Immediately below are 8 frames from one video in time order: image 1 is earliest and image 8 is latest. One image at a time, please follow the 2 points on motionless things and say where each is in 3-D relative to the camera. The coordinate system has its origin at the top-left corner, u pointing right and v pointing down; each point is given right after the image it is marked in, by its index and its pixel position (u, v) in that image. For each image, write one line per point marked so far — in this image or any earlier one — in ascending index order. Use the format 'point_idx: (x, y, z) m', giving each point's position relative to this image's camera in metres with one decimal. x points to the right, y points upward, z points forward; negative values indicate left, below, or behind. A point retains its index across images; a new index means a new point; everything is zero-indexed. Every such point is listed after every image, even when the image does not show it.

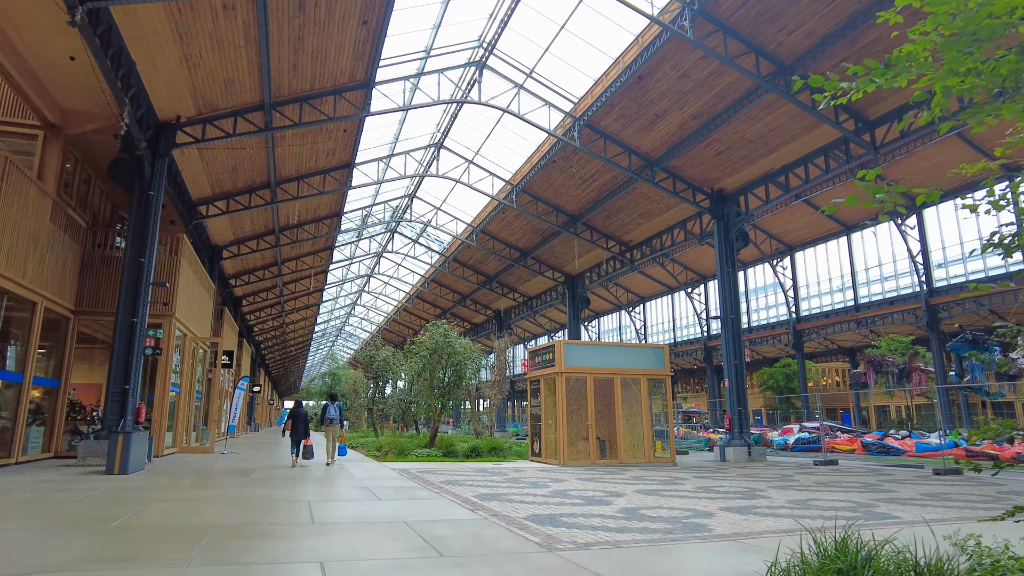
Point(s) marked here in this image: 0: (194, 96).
0: (-6.3, +3.8, +12.9) m
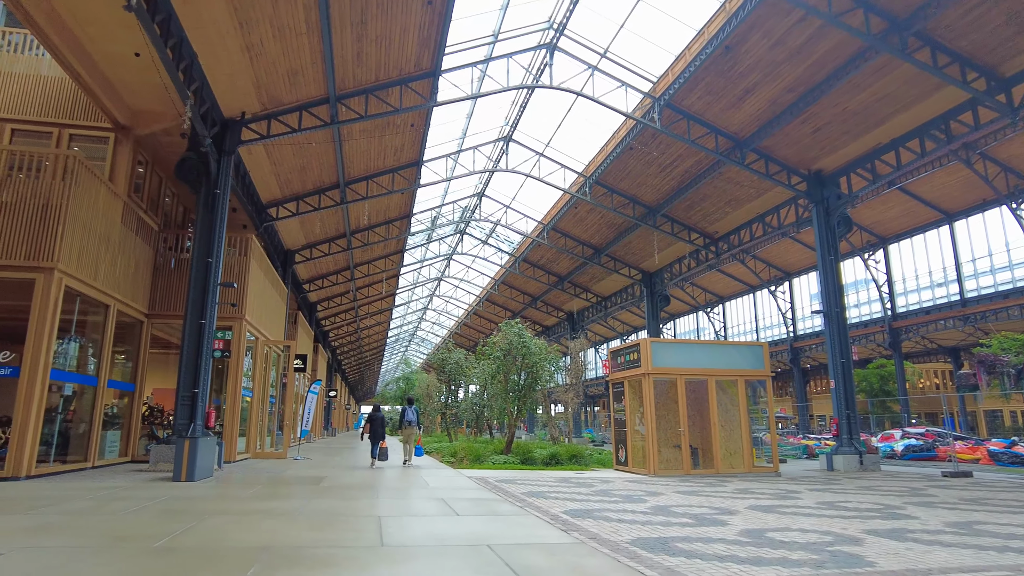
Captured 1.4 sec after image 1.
0: (-4.8, +3.8, +12.5) m
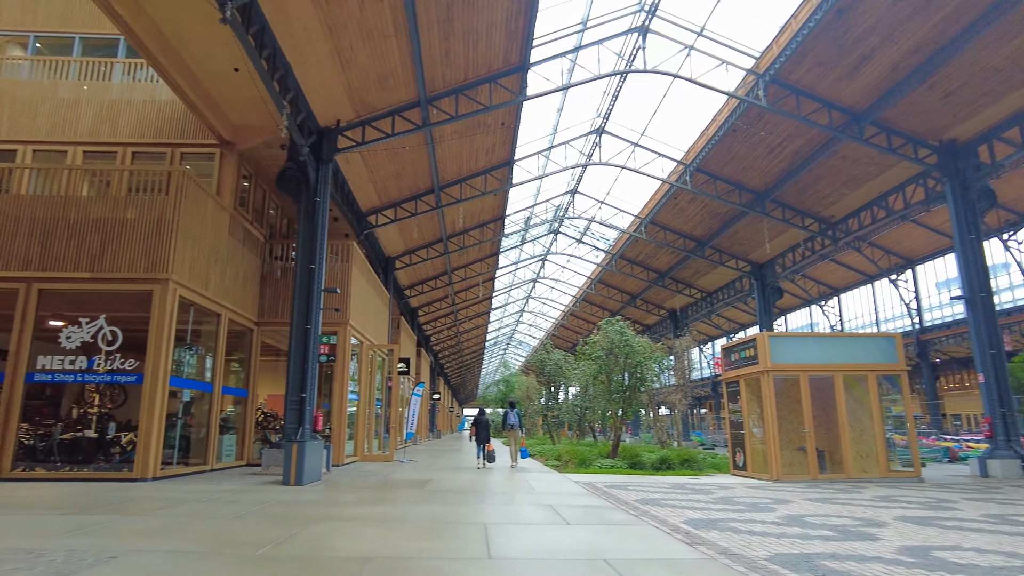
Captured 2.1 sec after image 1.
0: (-3.1, +3.7, +12.6) m
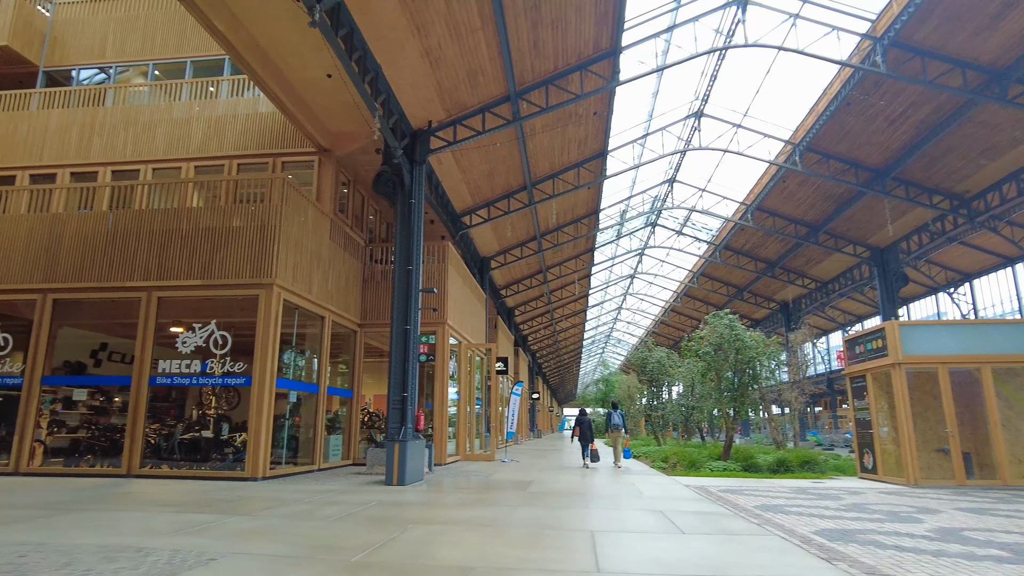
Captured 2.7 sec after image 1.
0: (-1.4, +3.7, +12.6) m
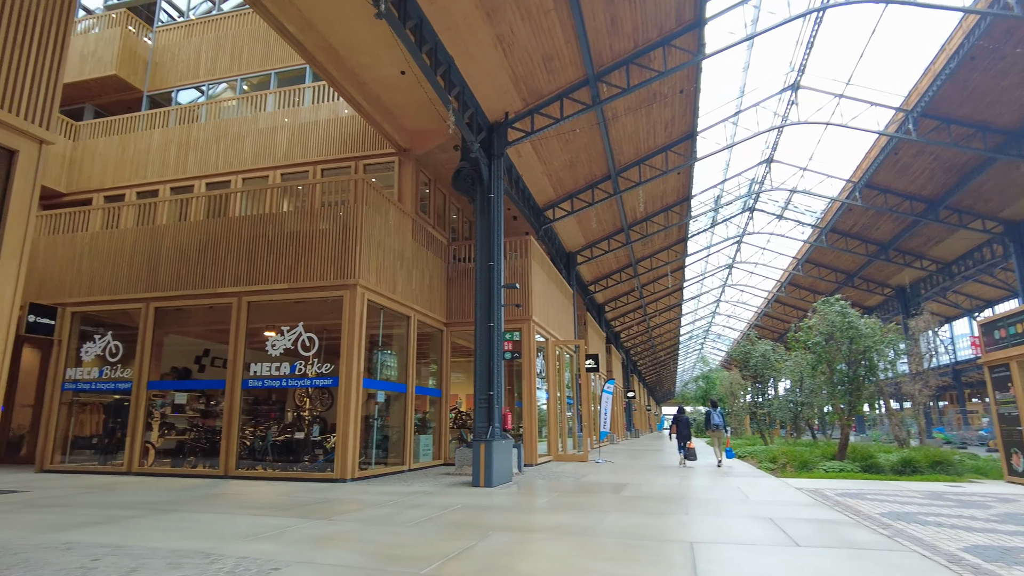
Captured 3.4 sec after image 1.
0: (+0.1, +3.8, +12.2) m
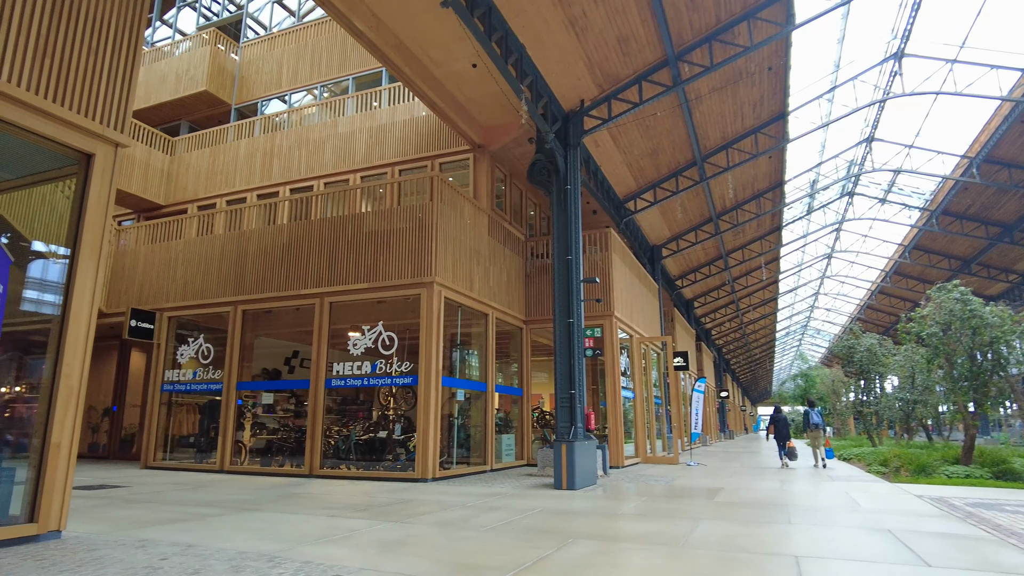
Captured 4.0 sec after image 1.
0: (+1.4, +3.9, +11.7) m
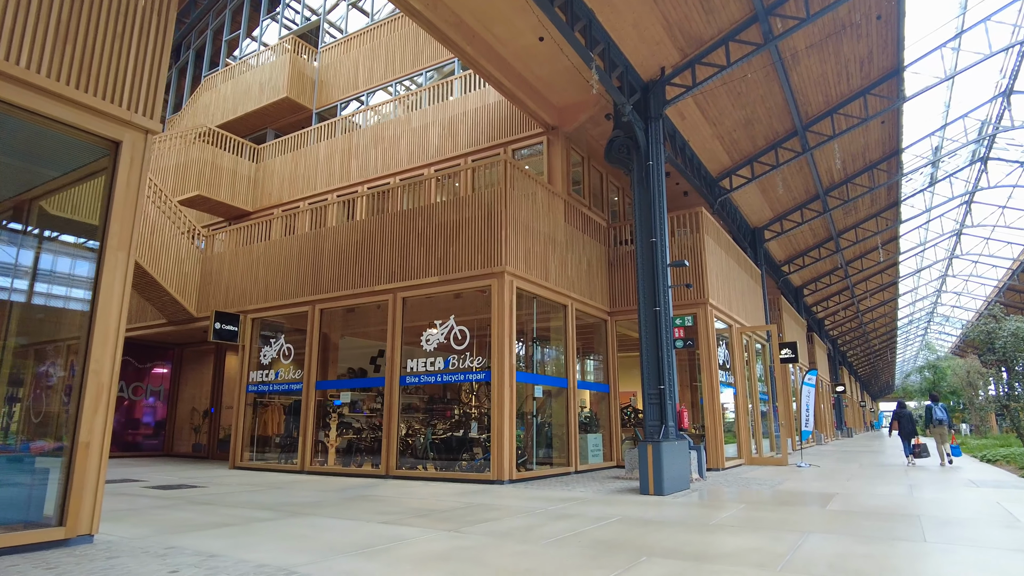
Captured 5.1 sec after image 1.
0: (+2.6, +4.2, +10.6) m
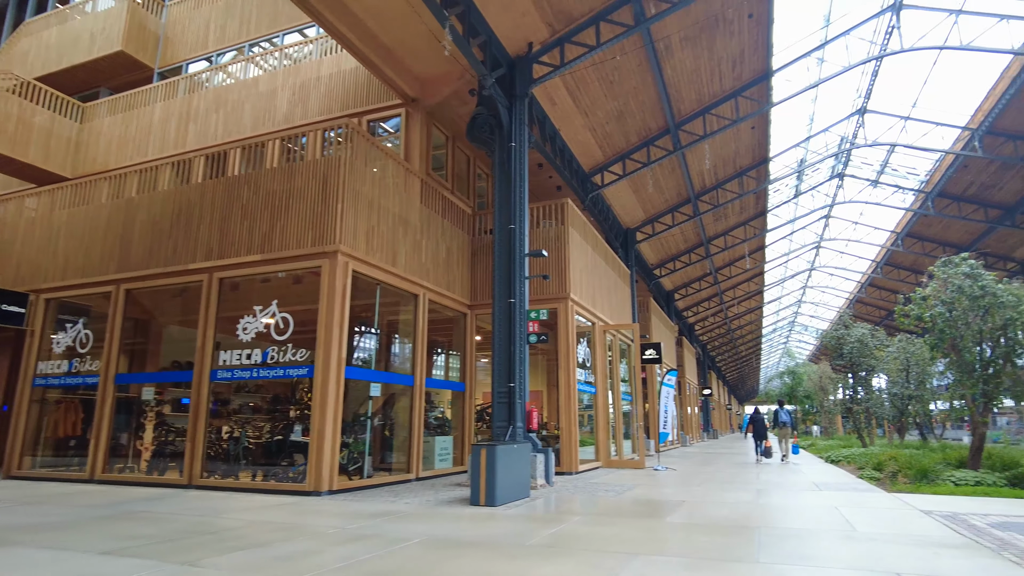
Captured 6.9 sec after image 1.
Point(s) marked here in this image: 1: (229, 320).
0: (+0.4, +4.3, +9.9) m
1: (-4.1, -0.5, +9.6) m
